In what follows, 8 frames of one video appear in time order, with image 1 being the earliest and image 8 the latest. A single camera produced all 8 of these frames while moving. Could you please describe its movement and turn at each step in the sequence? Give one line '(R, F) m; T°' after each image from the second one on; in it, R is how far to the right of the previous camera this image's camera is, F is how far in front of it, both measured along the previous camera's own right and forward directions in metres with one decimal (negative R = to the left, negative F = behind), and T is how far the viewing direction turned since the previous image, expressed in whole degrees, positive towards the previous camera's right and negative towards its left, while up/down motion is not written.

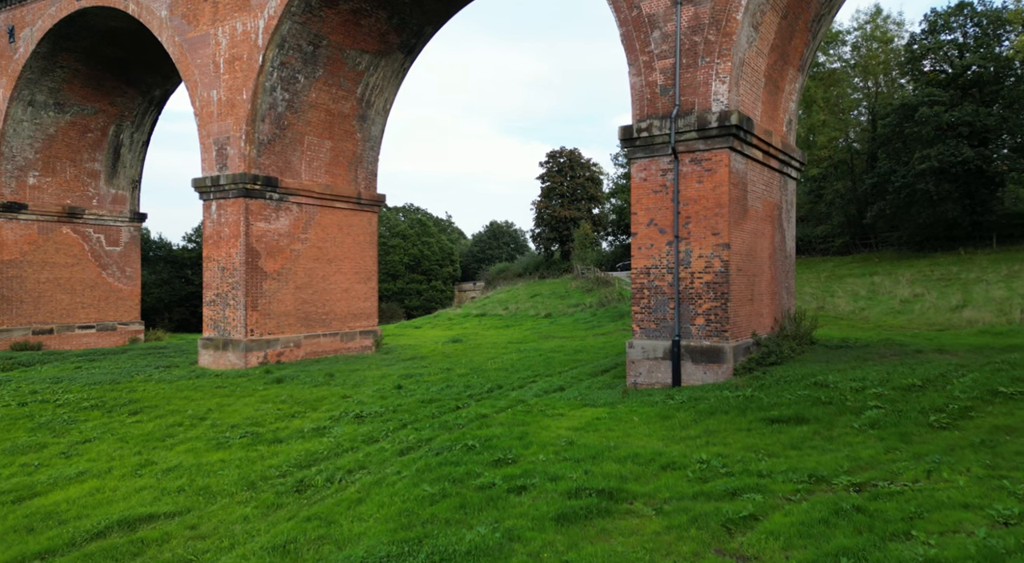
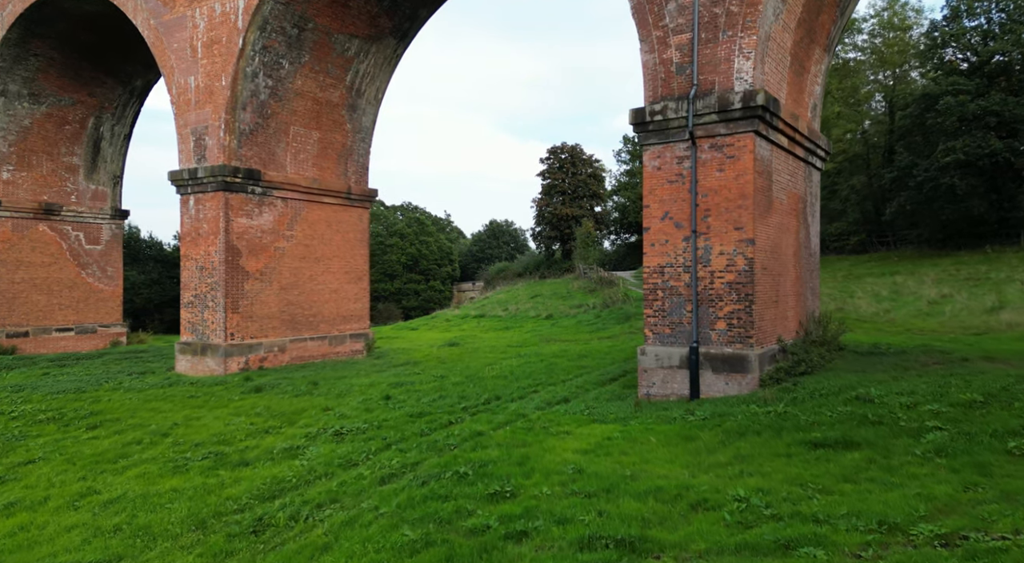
(0.0, +1.3) m; 0°
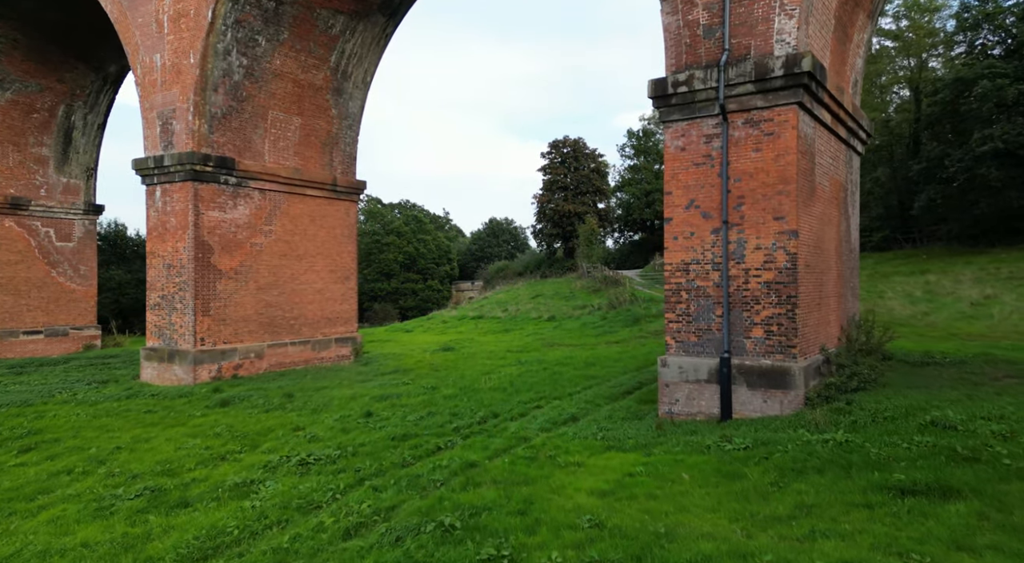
(0.0, +1.7) m; 0°
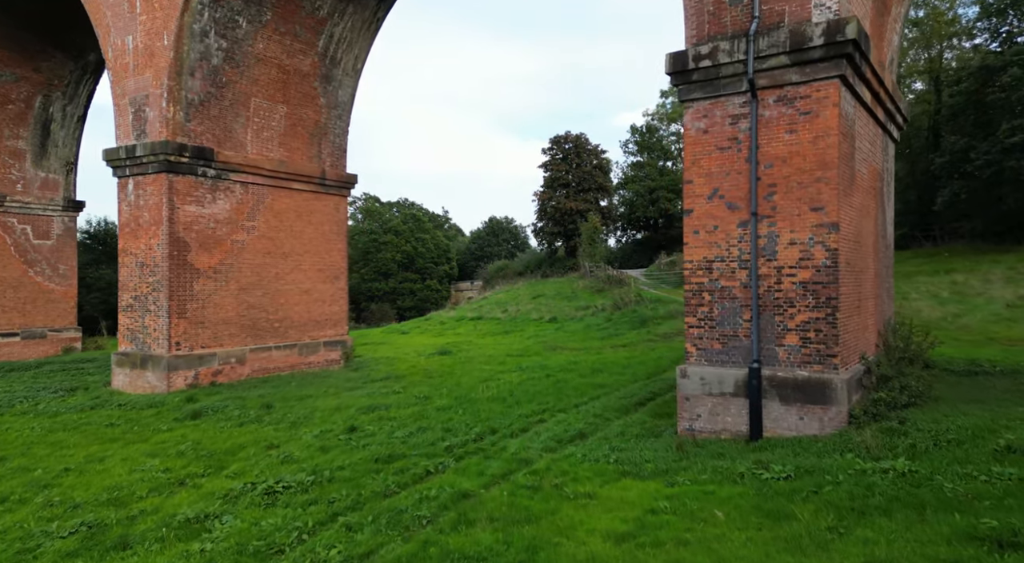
(0.0, +1.2) m; 0°
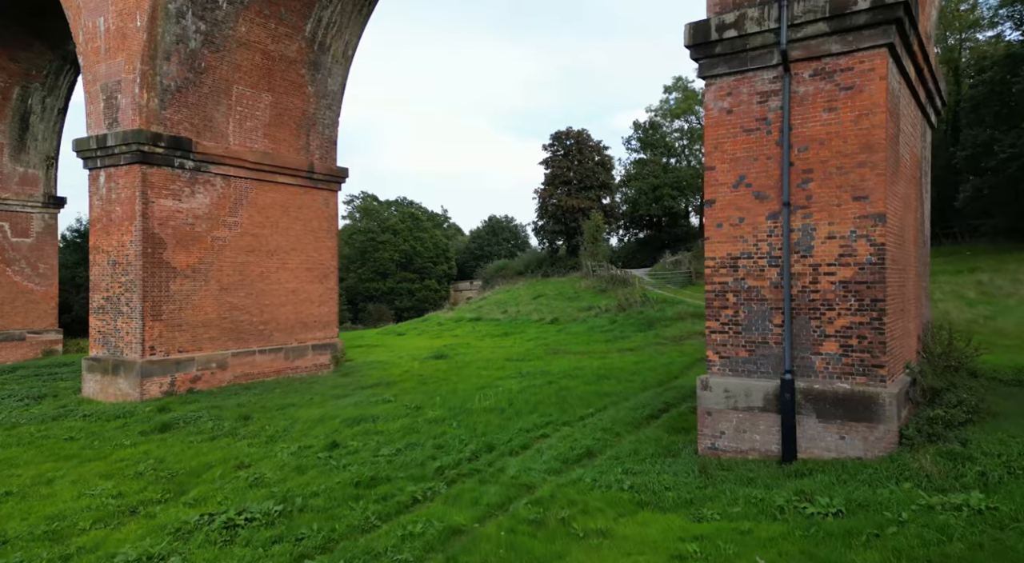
(0.0, +1.0) m; 0°
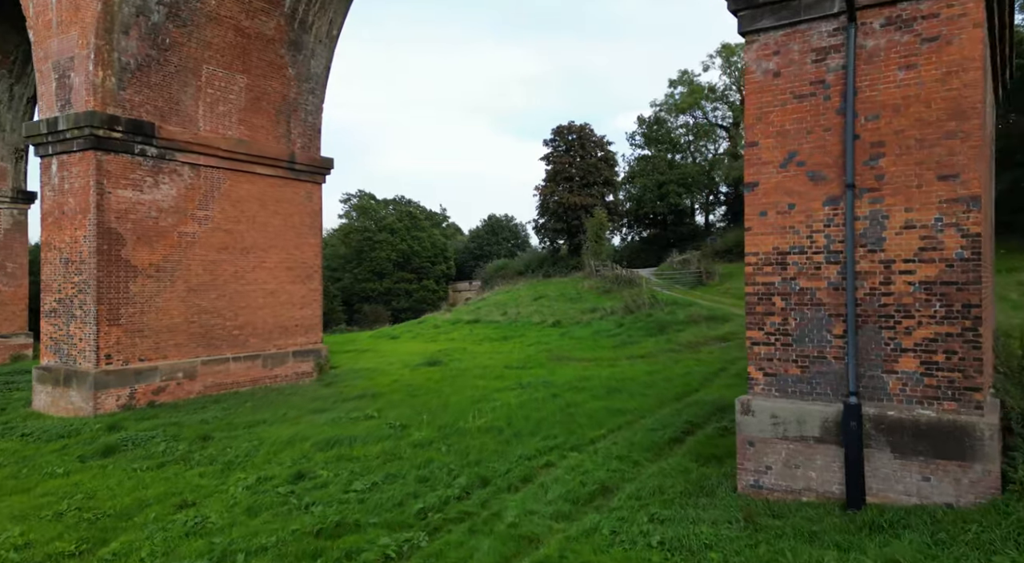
(0.0, +1.4) m; 0°
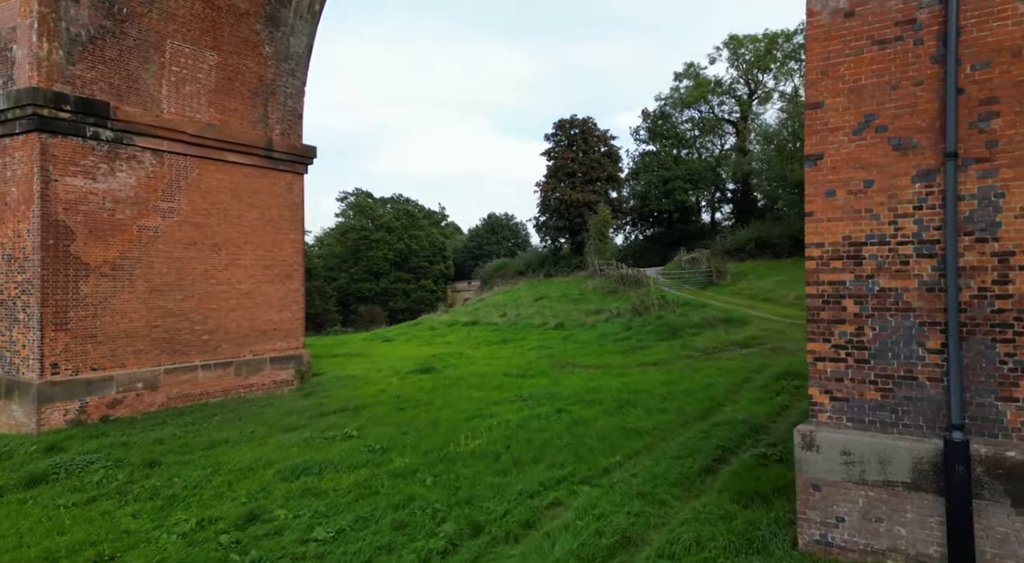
(0.0, +1.4) m; 0°
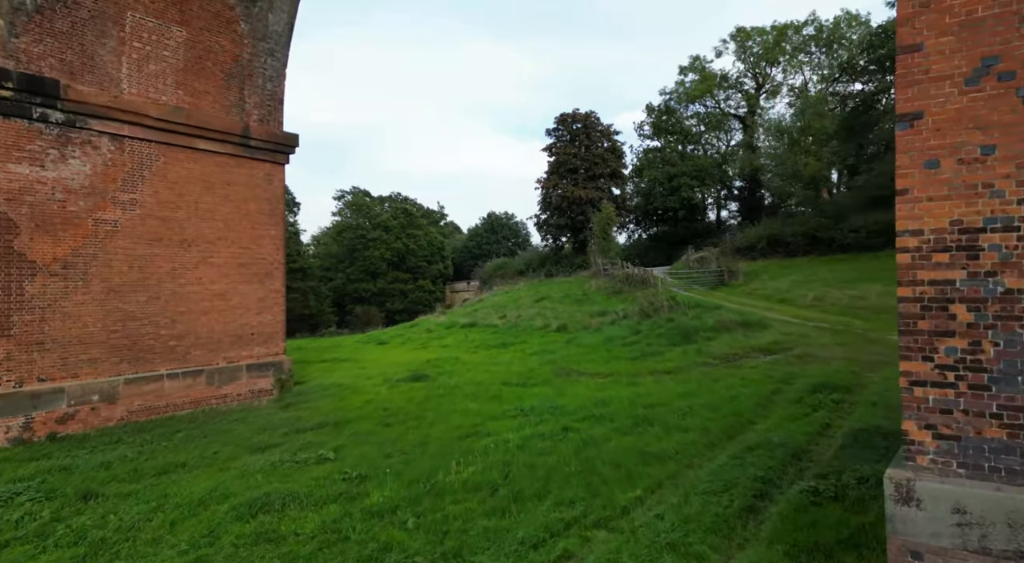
(0.0, +1.3) m; 0°
